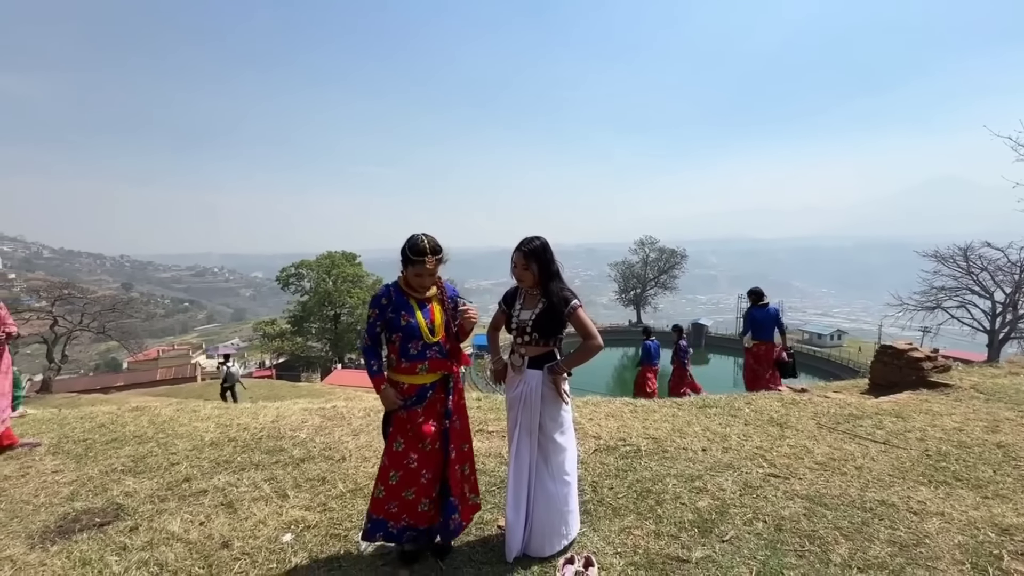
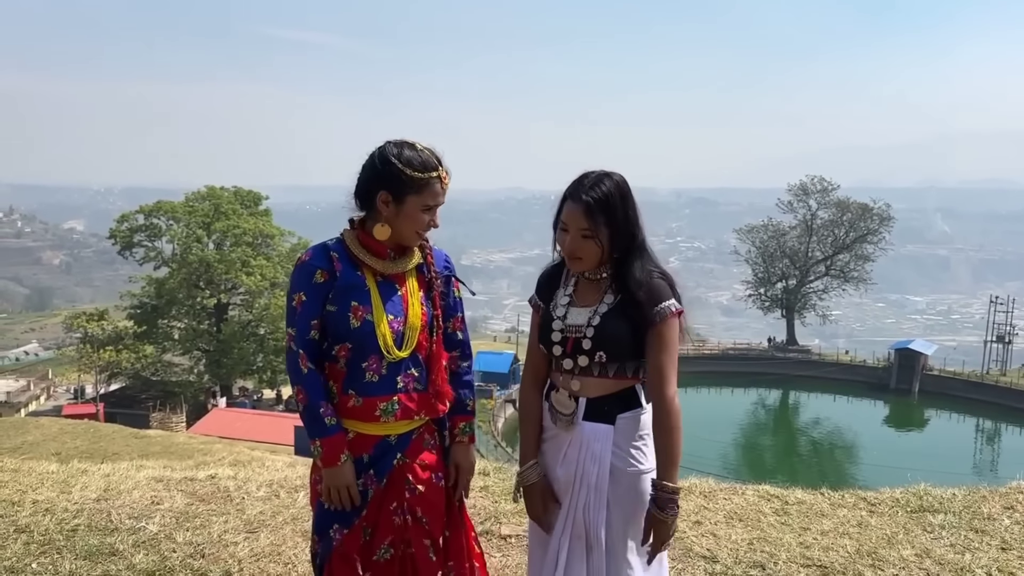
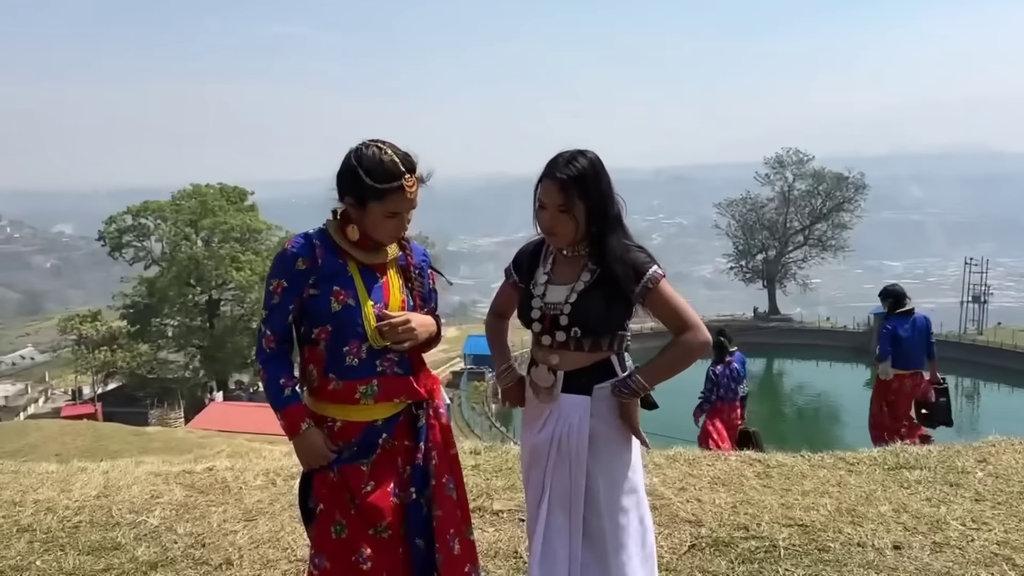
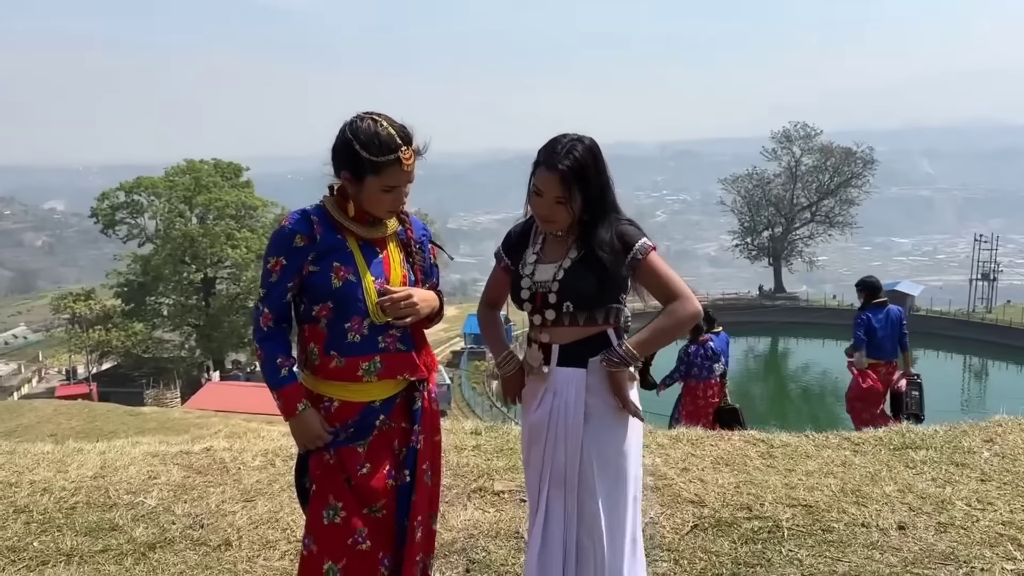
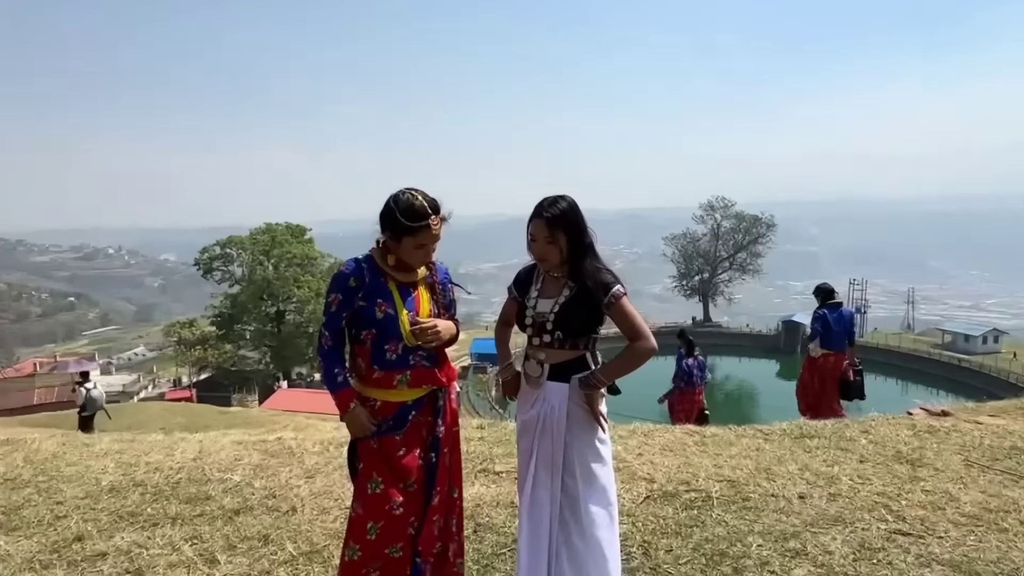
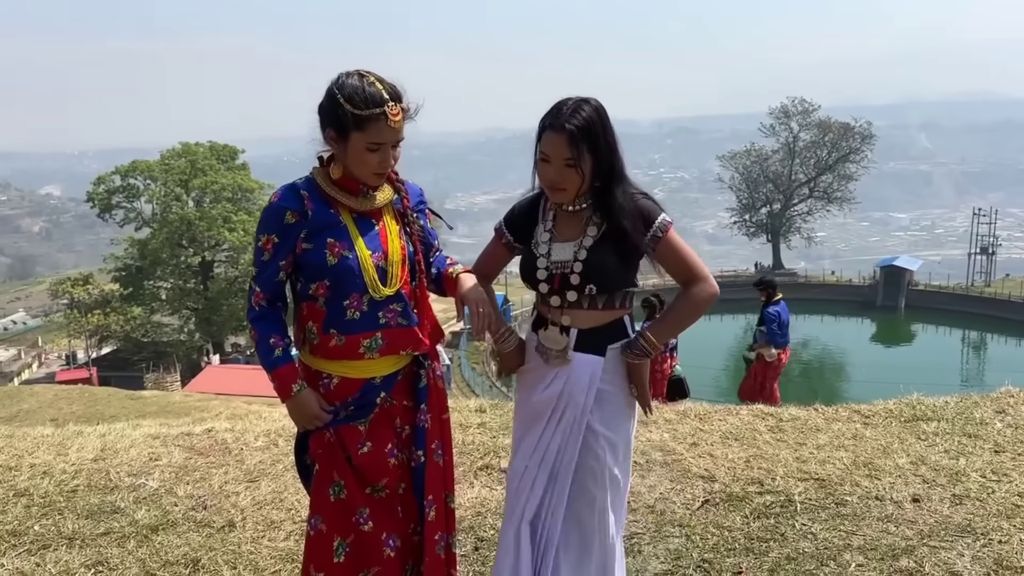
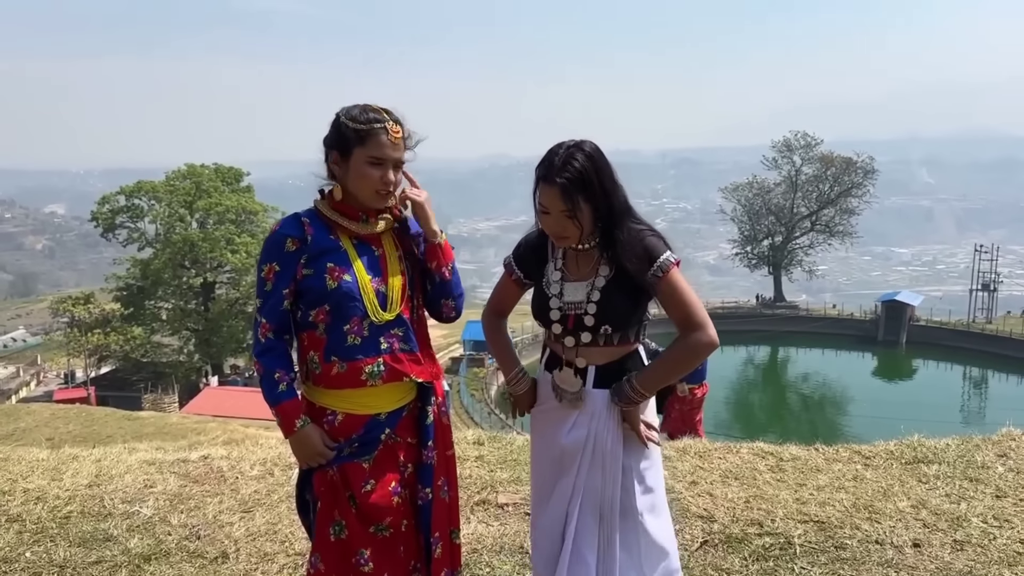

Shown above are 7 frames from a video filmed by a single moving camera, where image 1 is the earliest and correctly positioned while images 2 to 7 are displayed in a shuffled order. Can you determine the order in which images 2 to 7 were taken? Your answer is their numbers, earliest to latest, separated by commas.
5, 3, 4, 6, 7, 2
